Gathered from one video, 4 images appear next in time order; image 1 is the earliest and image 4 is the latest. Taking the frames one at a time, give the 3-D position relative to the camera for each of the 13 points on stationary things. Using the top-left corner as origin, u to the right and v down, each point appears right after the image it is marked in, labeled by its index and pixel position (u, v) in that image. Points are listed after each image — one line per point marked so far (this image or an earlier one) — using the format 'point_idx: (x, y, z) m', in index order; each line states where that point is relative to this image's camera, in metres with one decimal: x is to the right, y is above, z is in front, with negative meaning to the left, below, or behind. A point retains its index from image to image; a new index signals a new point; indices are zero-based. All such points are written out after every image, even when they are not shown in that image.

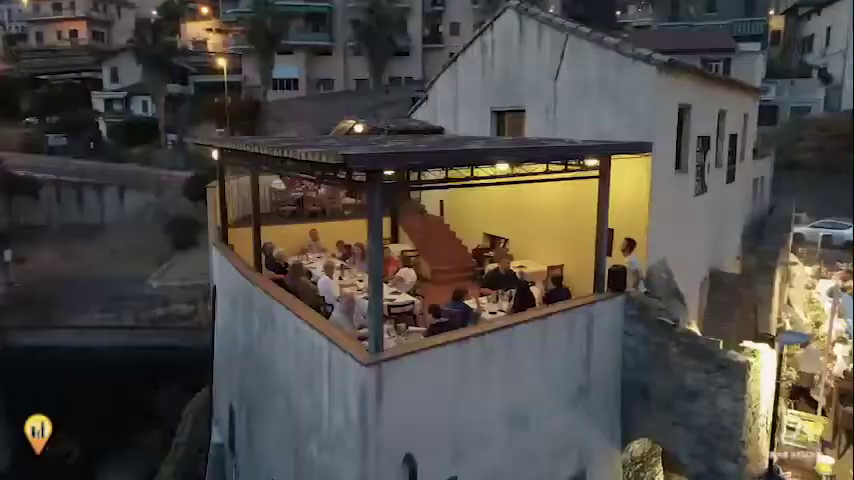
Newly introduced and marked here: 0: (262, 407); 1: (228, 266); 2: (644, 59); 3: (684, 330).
0: (-2.5, -2.5, +9.8) m
1: (-3.6, -0.5, +11.7) m
2: (+3.5, +2.9, +10.3) m
3: (+3.6, -1.3, +9.0) m
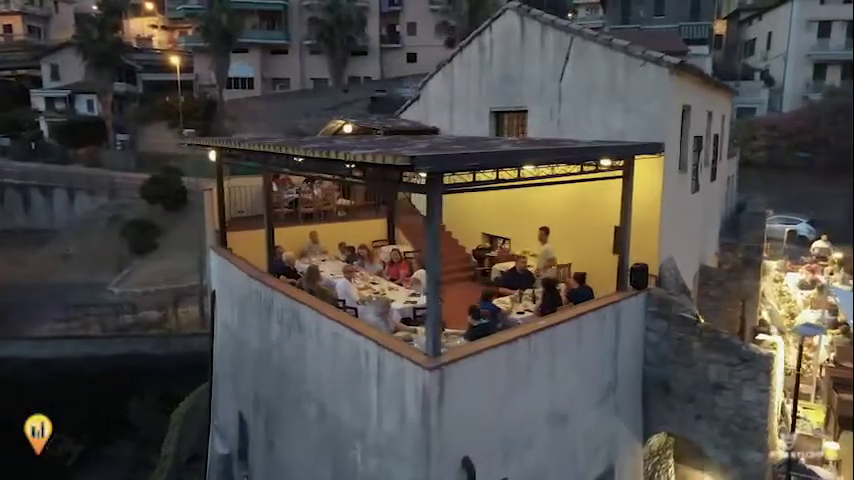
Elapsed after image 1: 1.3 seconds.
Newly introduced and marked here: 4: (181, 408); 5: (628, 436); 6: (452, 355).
0: (-2.1, -2.6, +9.6) m
1: (-3.4, -0.5, +11.3) m
2: (+3.7, +2.9, +10.5) m
3: (+4.0, -1.2, +9.3) m
4: (-6.4, -4.4, +16.9) m
5: (+3.0, -2.9, +9.7) m
6: (+0.3, -1.2, +6.9) m
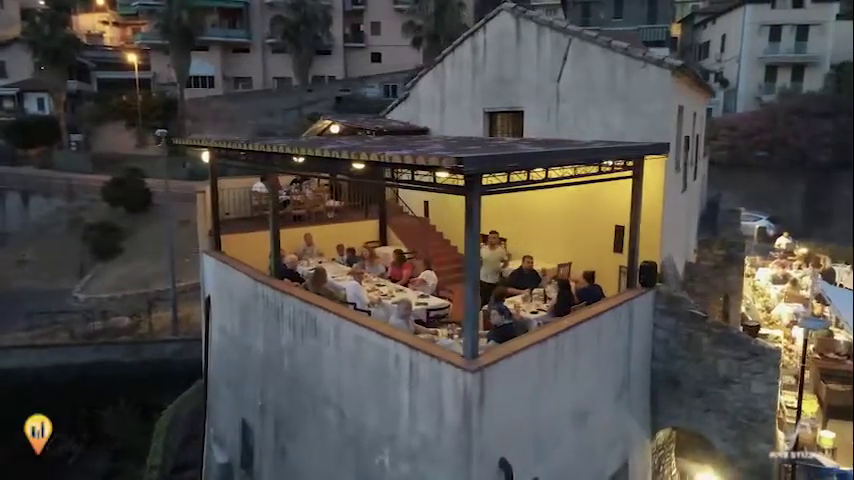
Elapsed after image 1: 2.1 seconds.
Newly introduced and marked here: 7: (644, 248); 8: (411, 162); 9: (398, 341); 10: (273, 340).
0: (-1.9, -2.6, +9.4) m
1: (-3.3, -0.6, +11.0) m
2: (+3.8, +2.9, +10.7) m
3: (+4.2, -1.2, +9.5) m
4: (-6.7, -4.5, +16.4) m
5: (+3.2, -2.9, +9.8) m
6: (+0.7, -1.2, +6.9) m
7: (+3.8, -0.2, +11.1) m
8: (-0.2, +0.8, +7.0) m
9: (-0.3, -1.2, +7.4) m
10: (-2.4, -1.5, +9.9) m
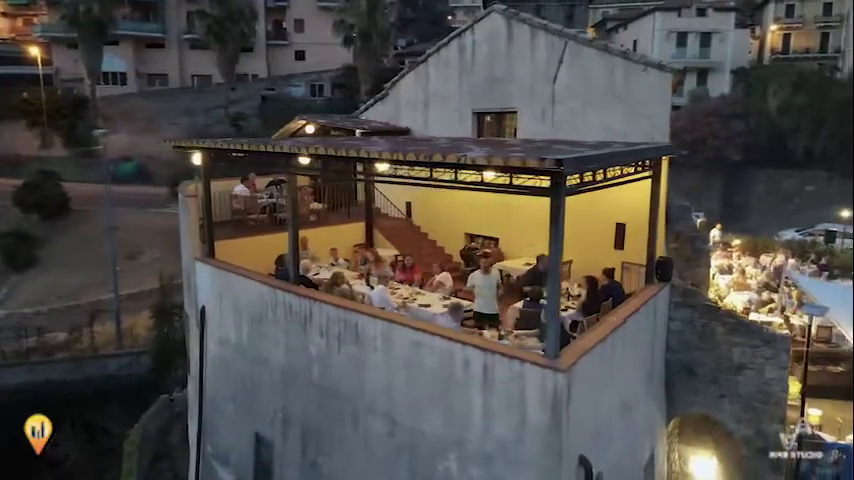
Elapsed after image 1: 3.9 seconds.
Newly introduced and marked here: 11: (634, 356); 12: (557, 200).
0: (-1.3, -2.7, +9.0) m
1: (-3.0, -0.7, +10.5) m
2: (+4.0, +3.0, +11.2) m
3: (+4.7, -1.1, +10.1) m
4: (-7.0, -4.7, +15.3) m
5: (+3.7, -2.9, +10.2) m
6: (+1.5, -1.2, +6.9) m
7: (+3.9, -0.1, +11.6) m
8: (+0.6, +0.8, +6.9) m
9: (+0.5, -1.2, +7.3) m
10: (-1.9, -1.6, +9.5) m
11: (+2.8, -1.6, +8.9) m
12: (+1.3, +0.4, +6.7) m
